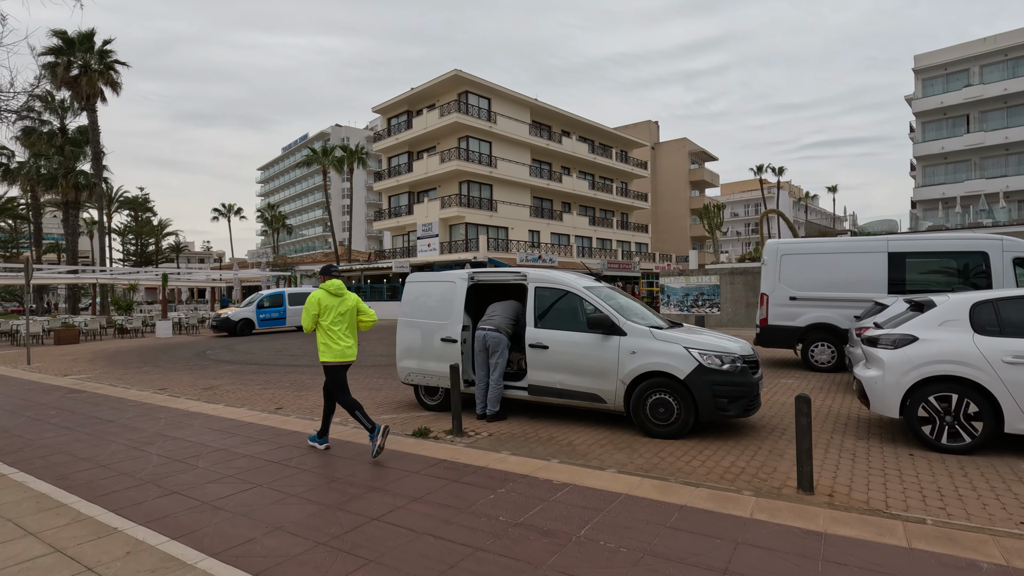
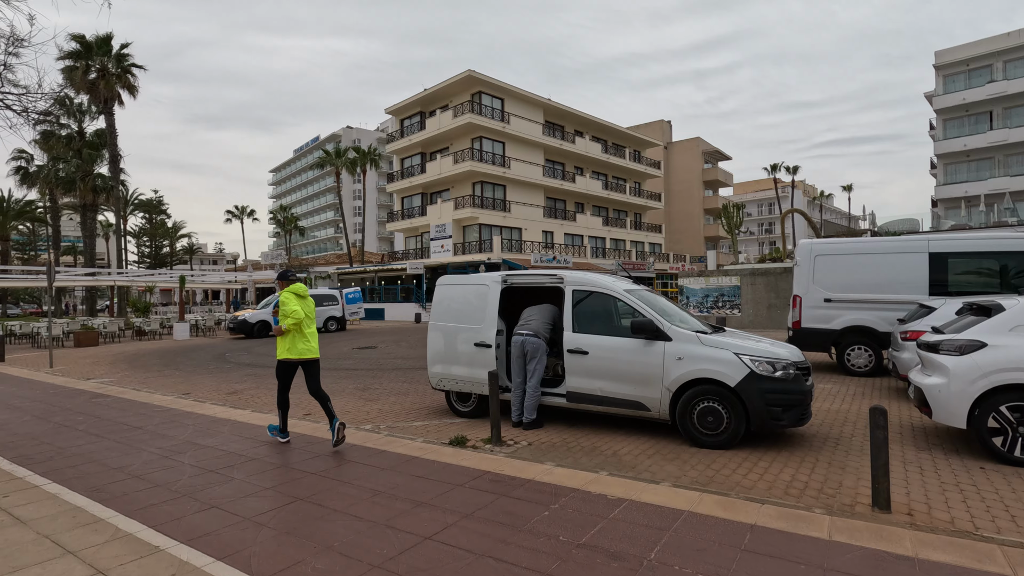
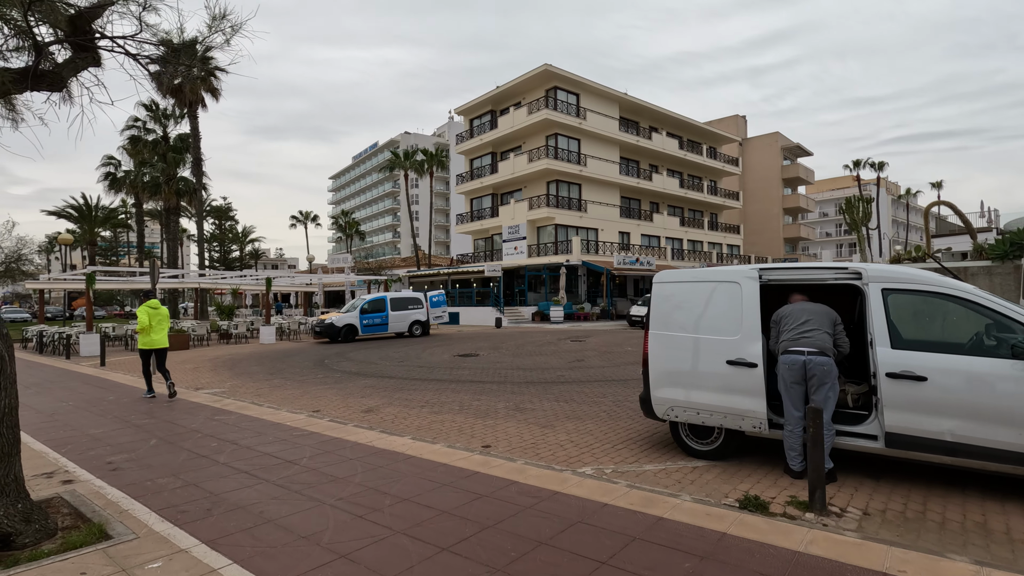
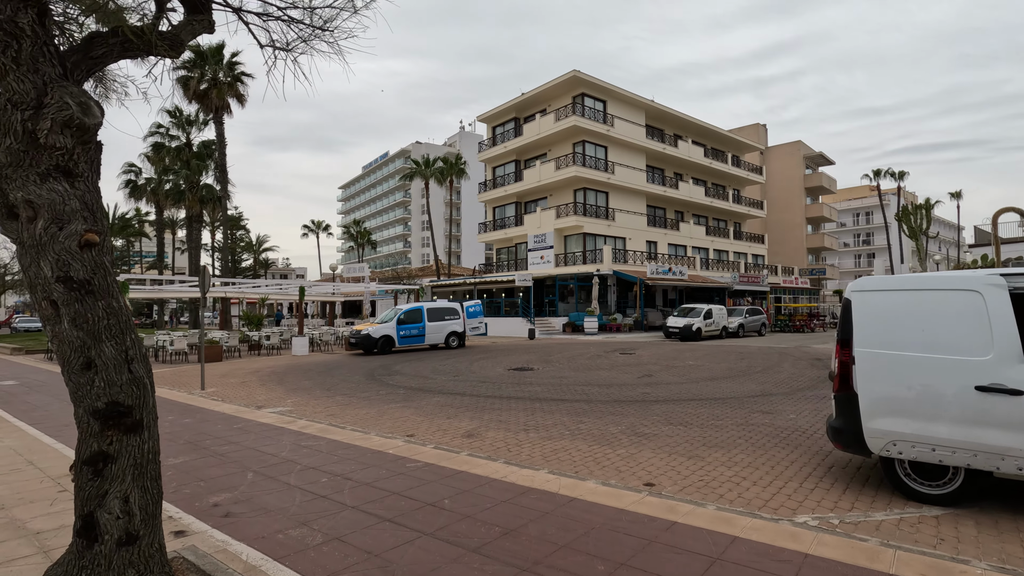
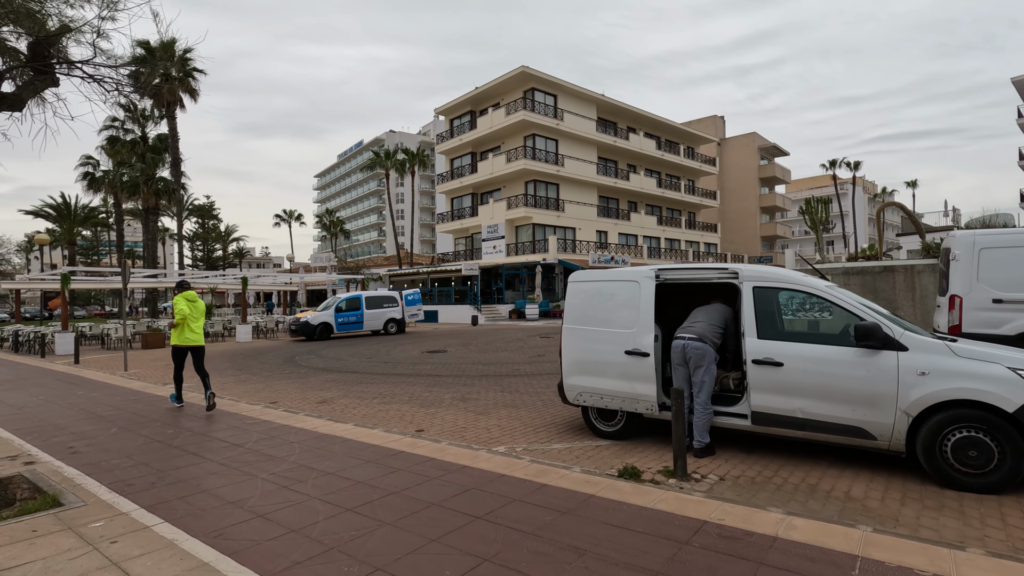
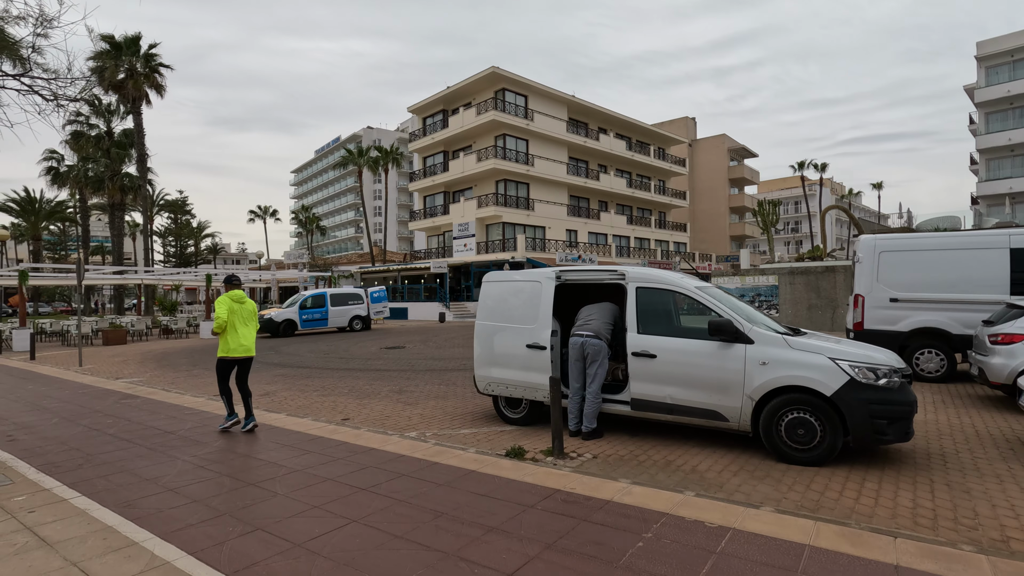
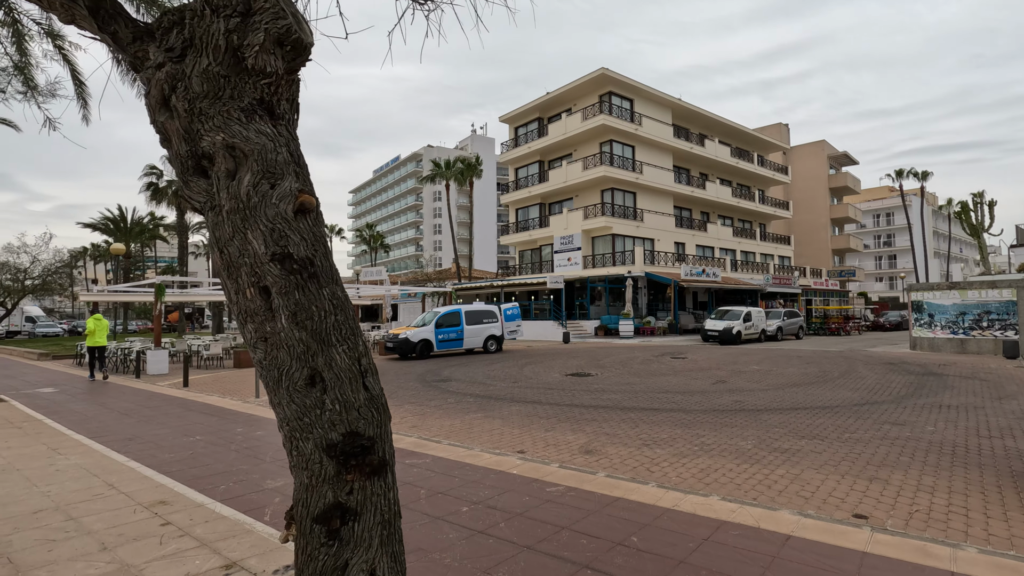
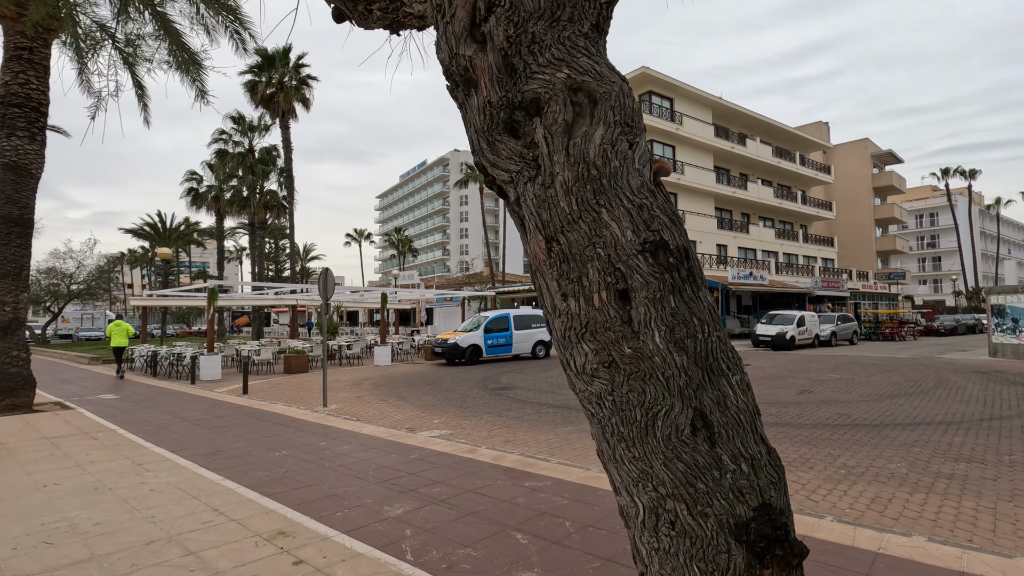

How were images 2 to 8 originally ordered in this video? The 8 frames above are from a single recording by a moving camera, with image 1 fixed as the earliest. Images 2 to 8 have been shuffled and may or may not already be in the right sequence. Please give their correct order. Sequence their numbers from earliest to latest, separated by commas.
2, 6, 5, 3, 4, 7, 8
